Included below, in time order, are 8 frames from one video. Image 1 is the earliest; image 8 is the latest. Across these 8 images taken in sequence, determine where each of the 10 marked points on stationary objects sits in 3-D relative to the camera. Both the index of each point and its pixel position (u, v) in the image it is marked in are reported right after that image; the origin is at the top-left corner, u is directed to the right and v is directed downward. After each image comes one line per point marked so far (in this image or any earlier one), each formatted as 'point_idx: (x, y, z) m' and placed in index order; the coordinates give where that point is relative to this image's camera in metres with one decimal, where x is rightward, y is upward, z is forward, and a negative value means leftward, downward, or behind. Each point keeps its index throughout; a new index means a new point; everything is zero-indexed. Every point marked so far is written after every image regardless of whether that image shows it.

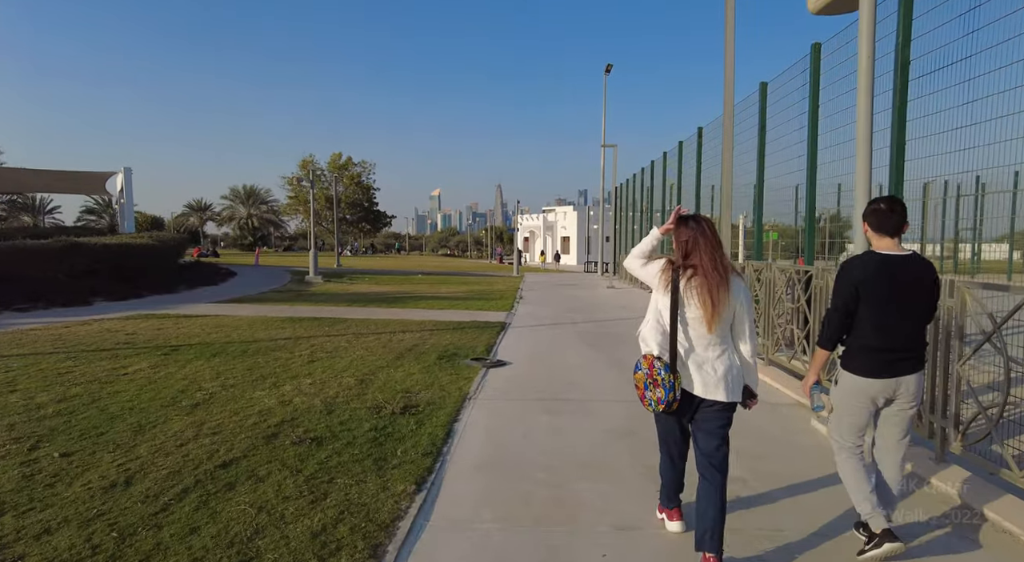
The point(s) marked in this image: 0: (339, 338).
0: (-2.7, -0.9, +9.9) m
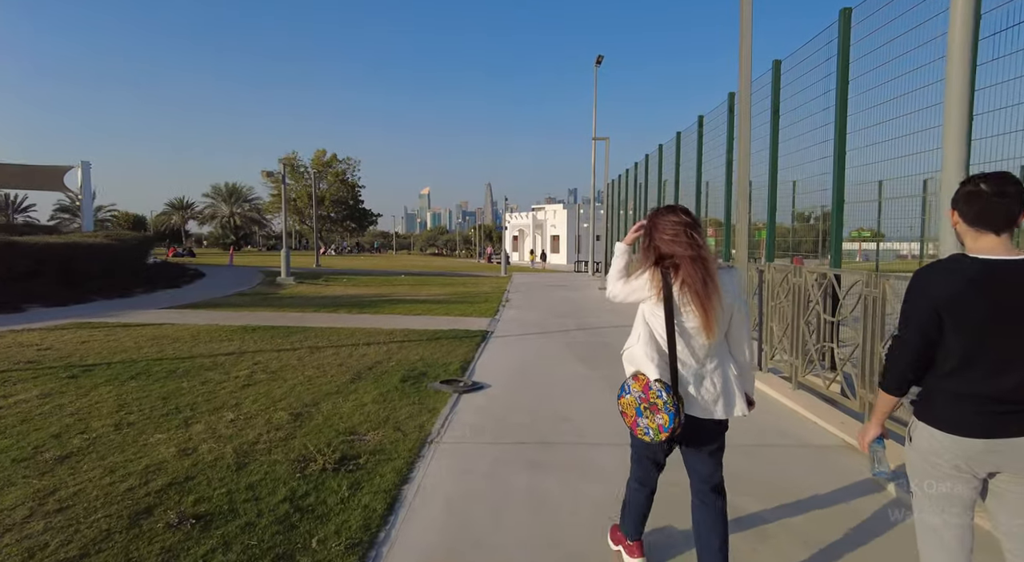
0: (-3.0, -0.9, +8.6) m
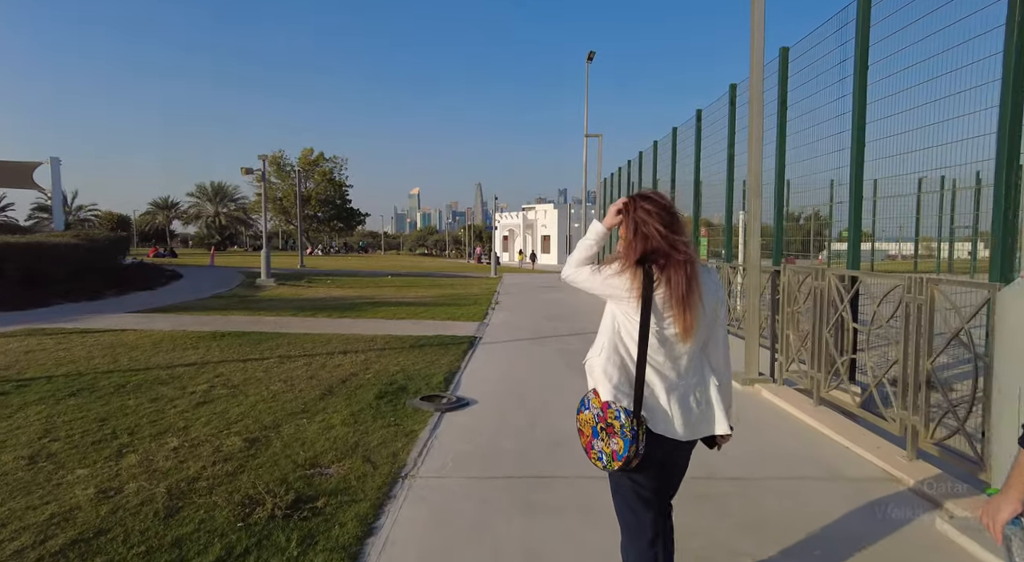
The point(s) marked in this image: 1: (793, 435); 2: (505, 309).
0: (-3.1, -1.0, +7.8) m
1: (+2.2, -1.2, +5.2) m
2: (-0.2, -0.7, +15.4) m
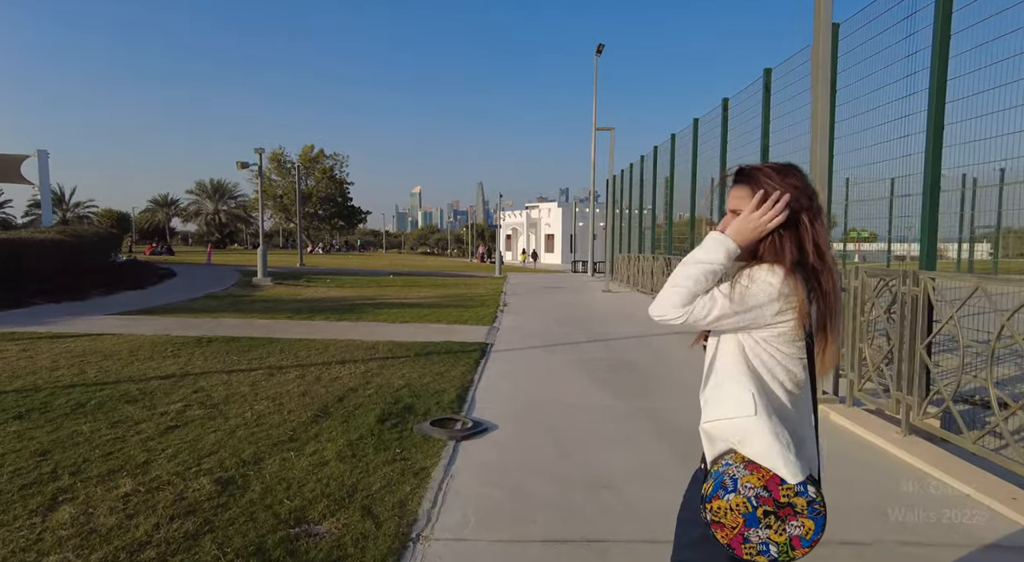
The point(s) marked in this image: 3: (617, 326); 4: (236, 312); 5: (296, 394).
0: (-2.9, -1.0, +6.9) m
1: (+2.5, -1.3, +4.3) m
2: (0.0, -0.7, +14.5) m
3: (+1.9, -0.8, +12.0) m
4: (-5.6, -0.6, +13.4) m
5: (-2.0, -1.1, +6.1) m
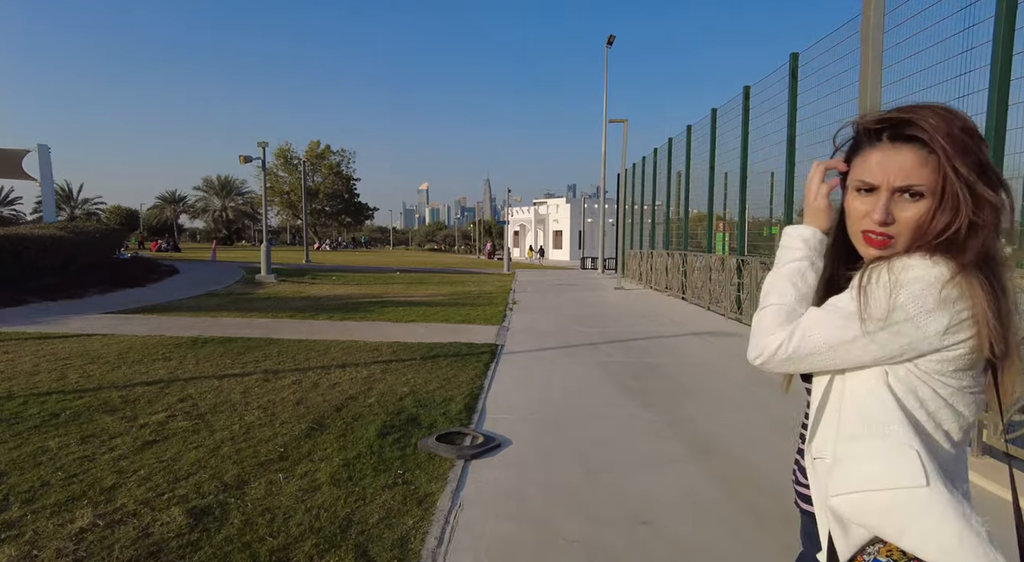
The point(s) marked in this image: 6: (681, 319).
0: (-2.7, -1.0, +6.4) m
1: (+2.6, -1.3, +3.7) m
2: (+0.3, -0.6, +14.0) m
3: (+2.1, -0.8, +11.4) m
4: (-5.4, -0.6, +12.9) m
5: (-1.9, -1.0, +5.6) m
6: (+3.2, -0.7, +12.4) m
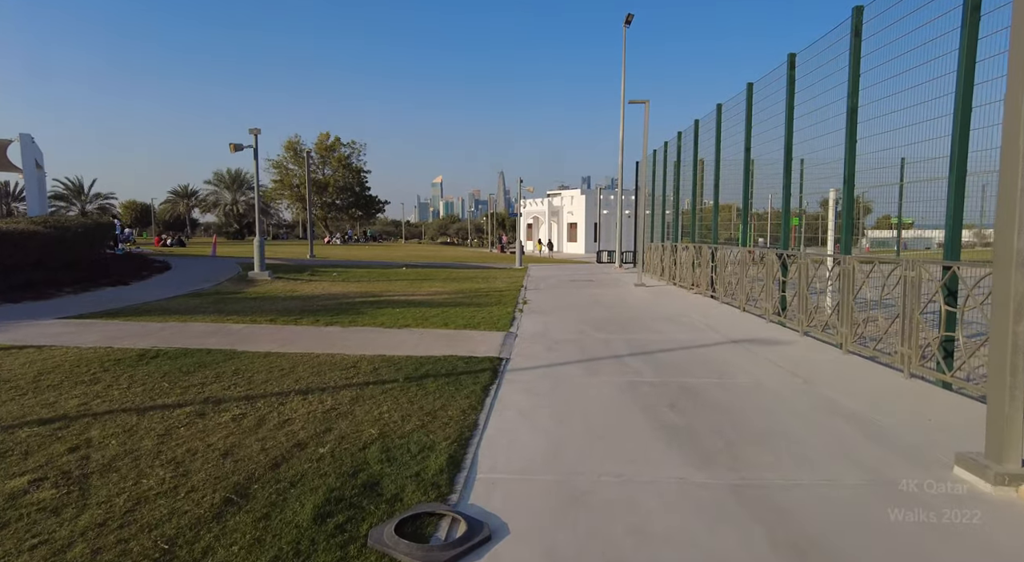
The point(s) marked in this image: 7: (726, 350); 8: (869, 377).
0: (-2.7, -1.0, +4.9) m
1: (+2.5, -1.3, +2.2) m
2: (+0.4, -0.6, +12.4) m
3: (+2.2, -0.8, +9.9) m
4: (-5.3, -0.6, +11.5) m
5: (-1.9, -1.1, +4.2) m
6: (+3.3, -0.7, +10.8) m
7: (+2.8, -0.9, +8.7) m
8: (+3.7, -1.0, +6.9) m
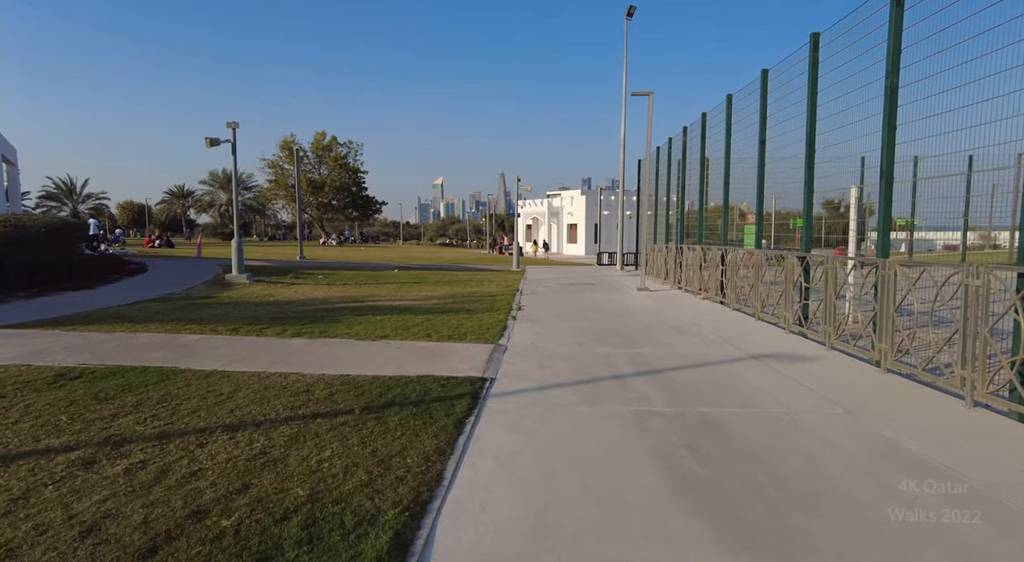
0: (-2.9, -1.1, +3.8) m
1: (+2.4, -1.4, +1.0) m
2: (+0.3, -0.7, +11.3) m
3: (+2.1, -0.9, +8.8) m
4: (-5.4, -0.6, +10.4) m
5: (-2.0, -1.2, +3.0) m
6: (+3.2, -0.8, +9.7) m
7: (+2.7, -1.0, +7.6) m
8: (+3.6, -1.1, +5.7) m
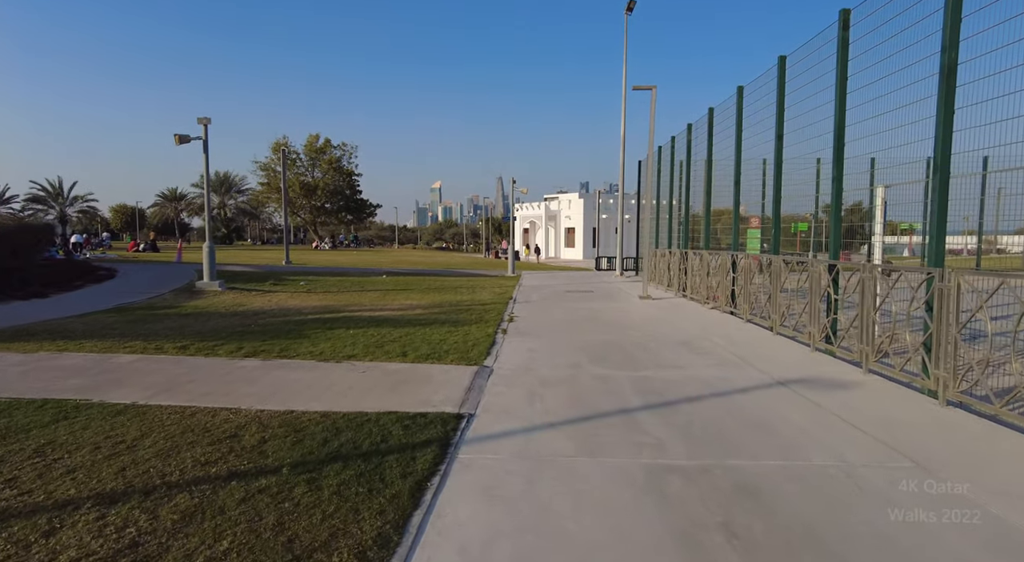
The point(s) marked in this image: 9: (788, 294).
0: (-3.0, -1.2, +2.6) m
1: (+2.2, -1.5, -0.2) m
2: (+0.1, -0.8, +10.1) m
3: (+1.9, -1.0, +7.5) m
4: (-5.6, -0.8, +9.2) m
5: (-2.2, -1.3, +1.8) m
6: (+3.0, -0.9, +8.5) m
7: (+2.5, -1.1, +6.4) m
8: (+3.5, -1.2, +4.5) m
9: (+4.1, -0.2, +9.9) m
